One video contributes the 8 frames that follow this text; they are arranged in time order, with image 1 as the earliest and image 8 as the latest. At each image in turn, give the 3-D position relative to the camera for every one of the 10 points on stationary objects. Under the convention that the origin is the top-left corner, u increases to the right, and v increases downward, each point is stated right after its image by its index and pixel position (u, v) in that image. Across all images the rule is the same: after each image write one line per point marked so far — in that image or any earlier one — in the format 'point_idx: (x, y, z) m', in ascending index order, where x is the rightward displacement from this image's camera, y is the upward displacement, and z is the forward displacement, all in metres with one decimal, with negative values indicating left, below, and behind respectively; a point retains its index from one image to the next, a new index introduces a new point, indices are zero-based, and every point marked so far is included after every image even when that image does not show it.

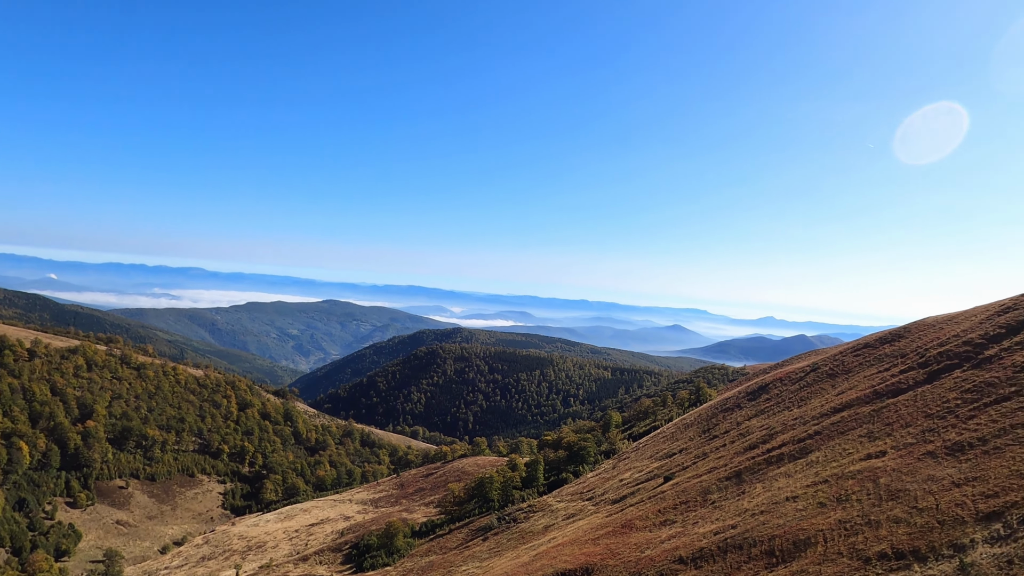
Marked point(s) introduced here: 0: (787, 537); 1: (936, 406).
0: (+9.4, -8.5, +14.7) m
1: (+17.7, -5.0, +16.5) m
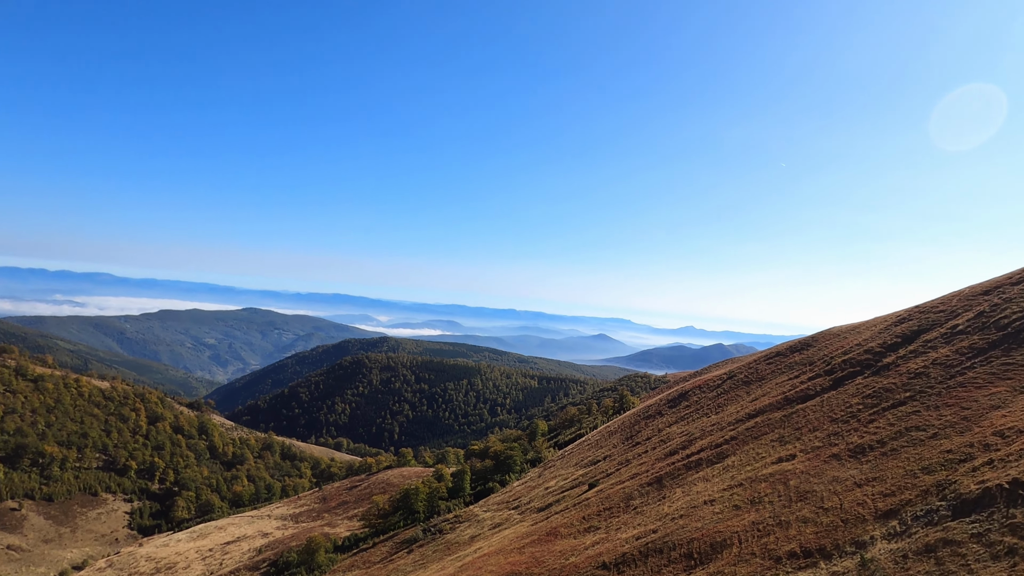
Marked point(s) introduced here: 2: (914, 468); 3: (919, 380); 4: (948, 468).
0: (+6.8, -8.9, +15.1) m
1: (+14.8, -5.6, +18.3) m
2: (+12.4, -5.6, +12.5) m
3: (+17.3, -4.0, +16.8) m
4: (+12.6, -5.3, +11.6) m
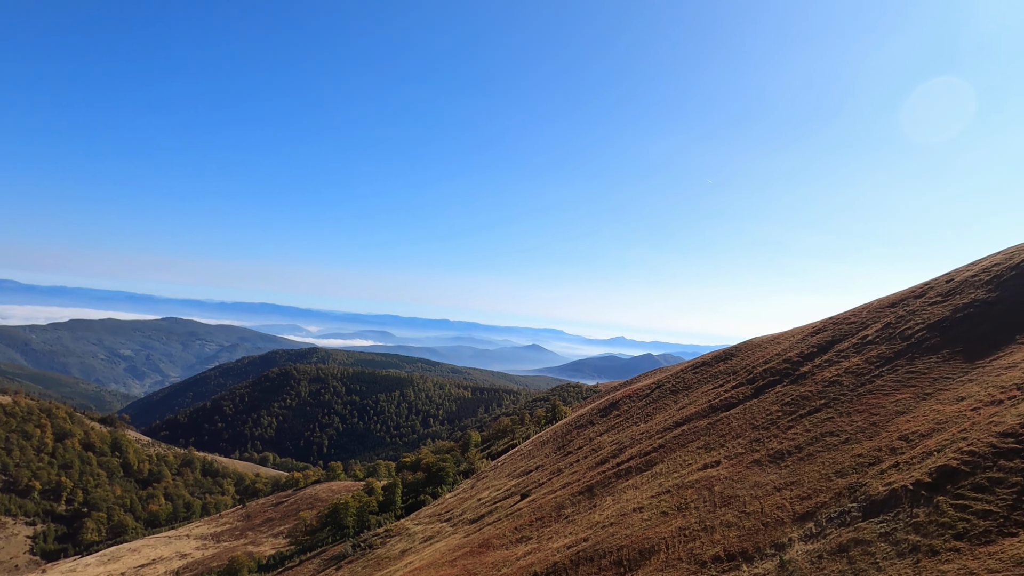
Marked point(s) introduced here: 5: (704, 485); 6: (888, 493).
0: (+4.4, -9.3, +15.2) m
1: (+11.8, -6.2, +19.7) m
2: (+10.3, -6.0, +13.6) m
3: (+14.5, -4.6, +18.6) m
4: (+10.7, -5.6, +12.7) m
5: (+7.7, -7.9, +16.8) m
6: (+9.9, -5.4, +11.0) m
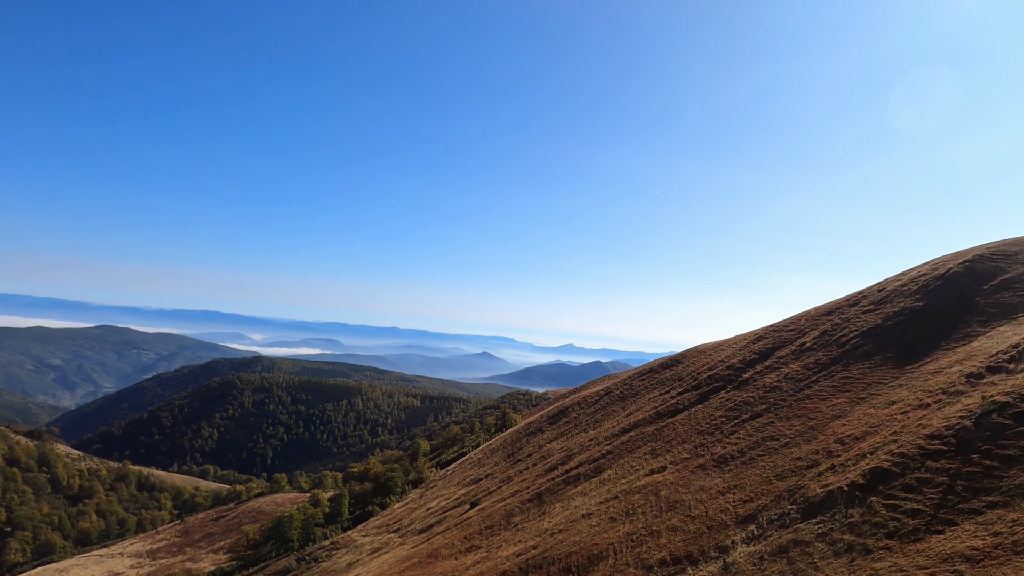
0: (+2.5, -9.6, +15.1) m
1: (+9.3, -6.6, +20.5) m
2: (+8.6, -6.3, +14.3) m
3: (+12.1, -4.9, +19.8) m
4: (+9.1, -5.9, +13.4) m
5: (+5.7, -8.2, +17.1) m
6: (+8.6, -5.7, +11.6) m
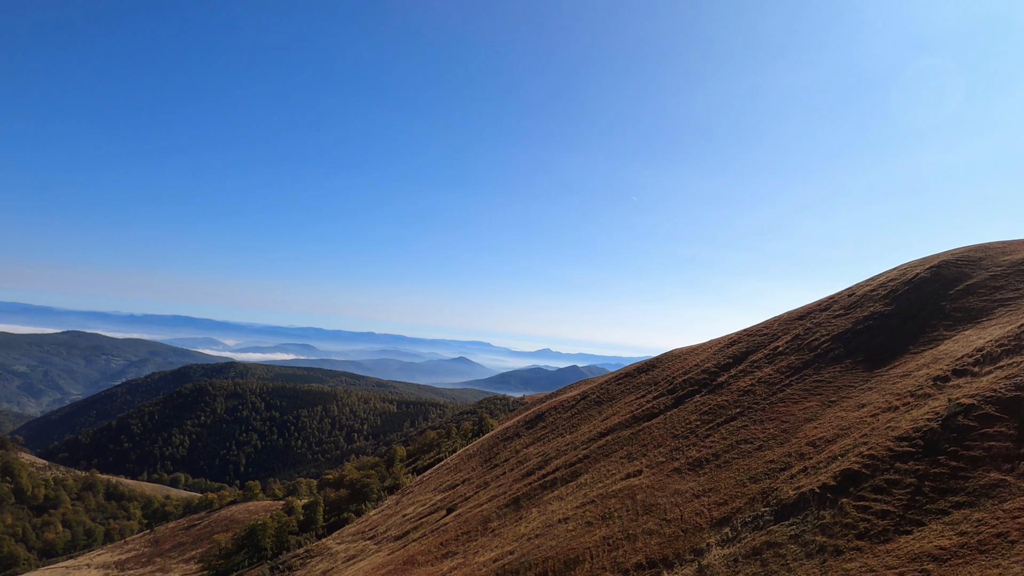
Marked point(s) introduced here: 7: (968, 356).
0: (+1.7, -9.7, +15.0) m
1: (+8.2, -6.8, +20.8) m
2: (+7.8, -6.4, +14.5) m
3: (+11.0, -5.1, +20.2) m
4: (+8.3, -6.0, +13.7) m
5: (+4.7, -8.4, +17.2) m
6: (+7.9, -5.8, +11.9) m
7: (+15.3, -2.3, +14.4) m
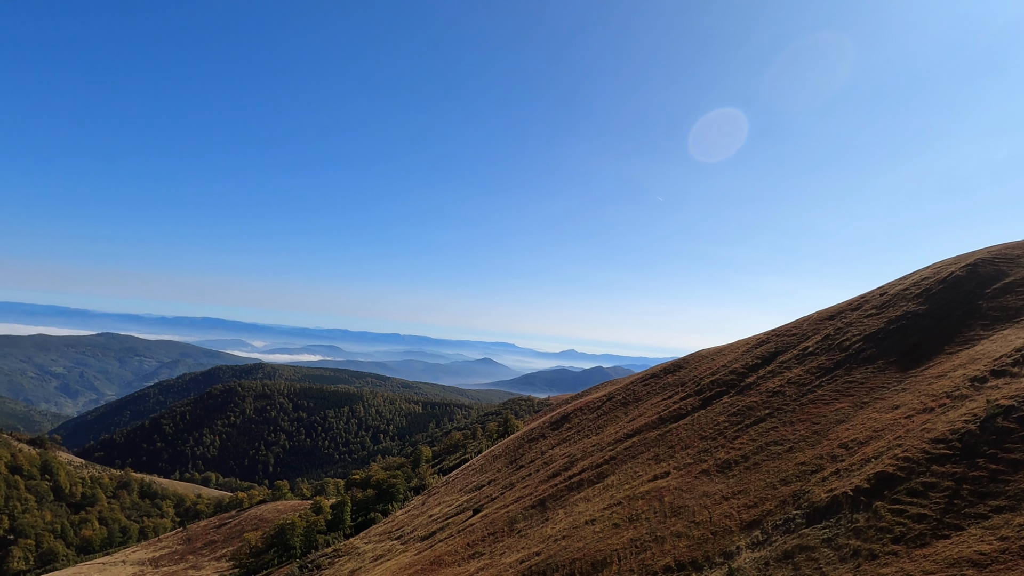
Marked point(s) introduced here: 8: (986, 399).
0: (+2.7, -9.8, +15.0) m
1: (+9.4, -6.8, +20.4) m
2: (+8.7, -6.4, +14.2) m
3: (+12.2, -5.1, +19.7) m
4: (+9.2, -6.0, +13.4) m
5: (+5.8, -8.4, +17.0) m
6: (+8.7, -5.8, +11.5) m
7: (+16.2, -2.2, +13.6) m
8: (+13.7, -3.2, +12.1) m
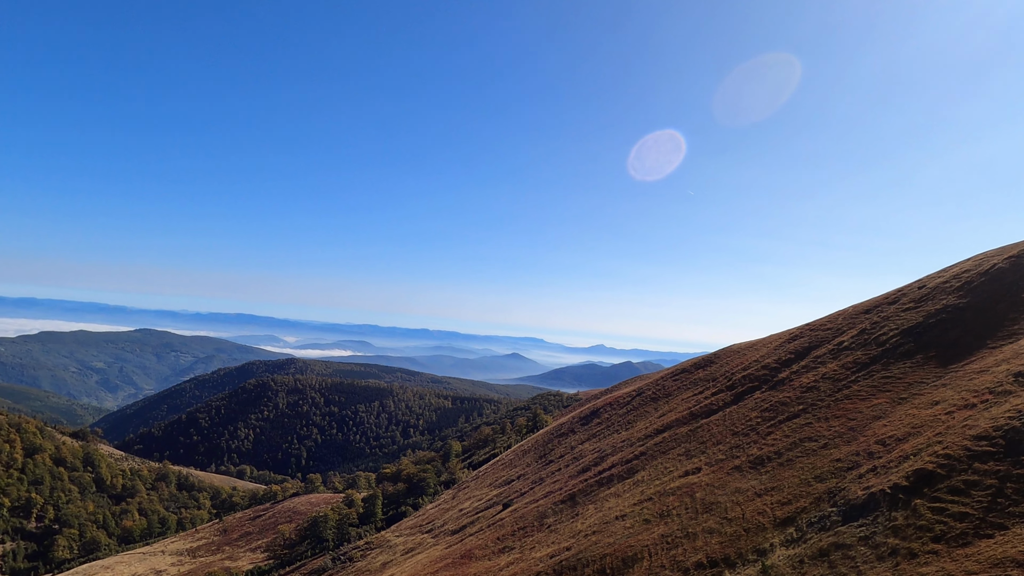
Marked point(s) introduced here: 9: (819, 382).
0: (+3.8, -9.6, +15.1) m
1: (+10.9, -6.5, +20.0) m
2: (+9.7, -6.2, +13.8) m
3: (+13.6, -4.8, +19.1) m
4: (+10.1, -5.8, +13.0) m
5: (+7.0, -8.2, +16.9) m
6: (+9.5, -5.6, +11.2) m
7: (+17.1, -2.0, +12.7) m
8: (+14.5, -3.0, +11.4) m
9: (+14.4, -4.4, +19.6) m
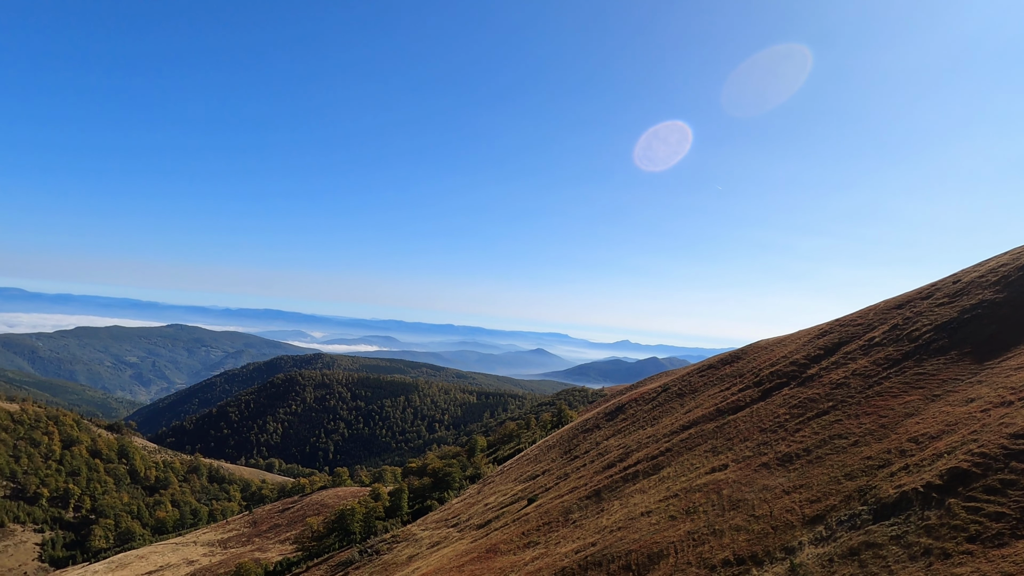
0: (+4.7, -9.4, +15.1) m
1: (+12.0, -6.3, +19.6) m
2: (+10.5, -6.0, +13.5) m
3: (+14.7, -4.6, +18.5) m
4: (+10.9, -5.7, +12.6) m
5: (+8.0, -8.0, +16.7) m
6: (+10.1, -5.5, +10.9) m
7: (+17.8, -1.8, +11.9) m
8: (+15.1, -2.8, +10.7) m
9: (+15.5, -4.2, +19.0) m
